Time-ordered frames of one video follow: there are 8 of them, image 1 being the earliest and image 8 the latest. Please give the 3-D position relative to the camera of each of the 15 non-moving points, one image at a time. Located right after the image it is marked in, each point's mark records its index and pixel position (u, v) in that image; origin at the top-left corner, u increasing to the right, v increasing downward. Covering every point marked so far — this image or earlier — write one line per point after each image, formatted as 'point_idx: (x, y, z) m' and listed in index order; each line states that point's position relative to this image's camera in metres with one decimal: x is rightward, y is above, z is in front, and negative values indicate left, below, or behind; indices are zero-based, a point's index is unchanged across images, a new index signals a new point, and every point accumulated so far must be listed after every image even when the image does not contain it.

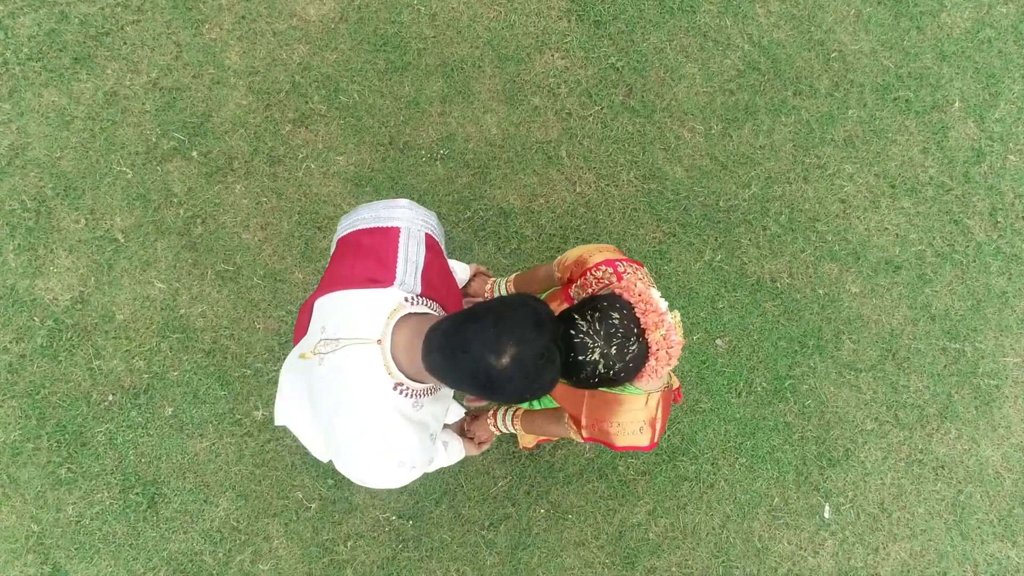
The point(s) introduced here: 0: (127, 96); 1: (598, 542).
0: (-1.4, +0.7, +2.7) m
1: (+0.3, -0.9, +2.5) m
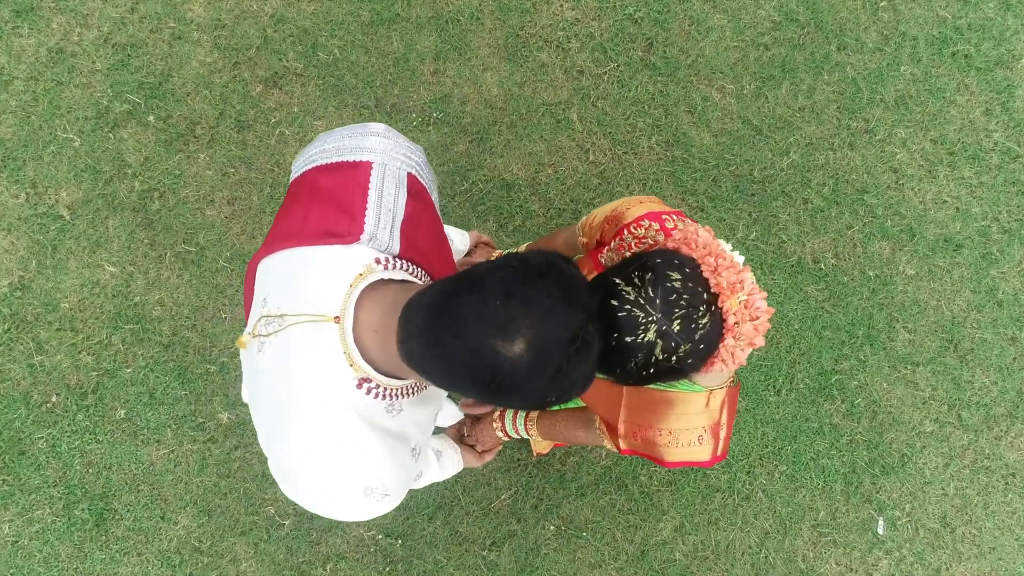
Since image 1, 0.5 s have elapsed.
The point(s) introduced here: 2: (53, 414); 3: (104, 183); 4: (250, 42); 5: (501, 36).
0: (-1.4, +0.7, +2.4) m
1: (+0.3, -0.8, +2.2) m
2: (-1.4, -0.4, +2.2) m
3: (-1.3, +0.3, +2.3) m
4: (-0.8, +0.8, +2.4) m
5: (0.0, +0.8, +2.4) m
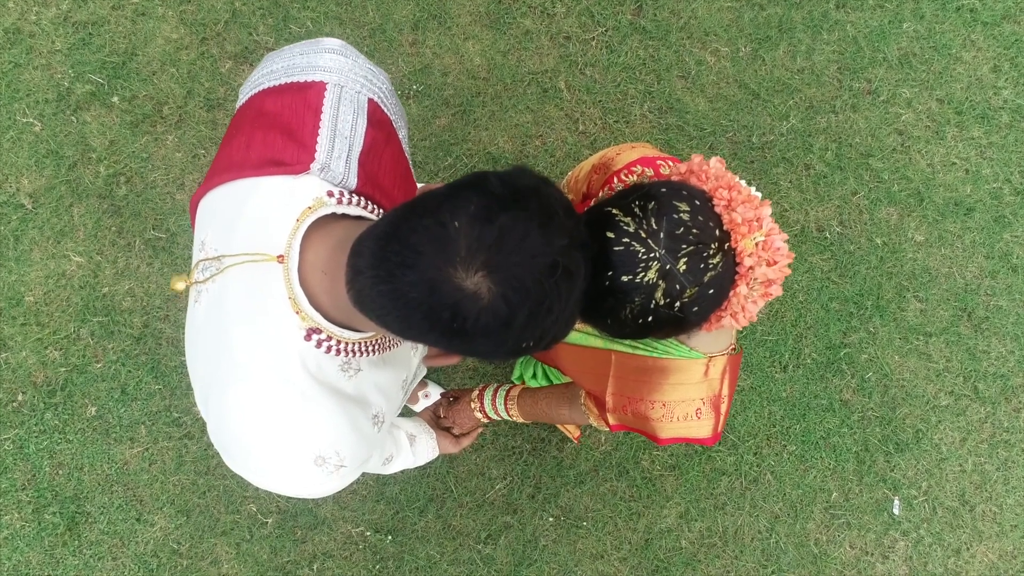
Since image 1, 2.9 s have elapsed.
0: (-1.4, +0.8, +2.3) m
1: (+0.3, -0.7, +2.1) m
2: (-1.4, -0.4, +2.1) m
3: (-1.3, +0.4, +2.2) m
4: (-0.9, +0.8, +2.3) m
5: (-0.1, +0.9, +2.3) m
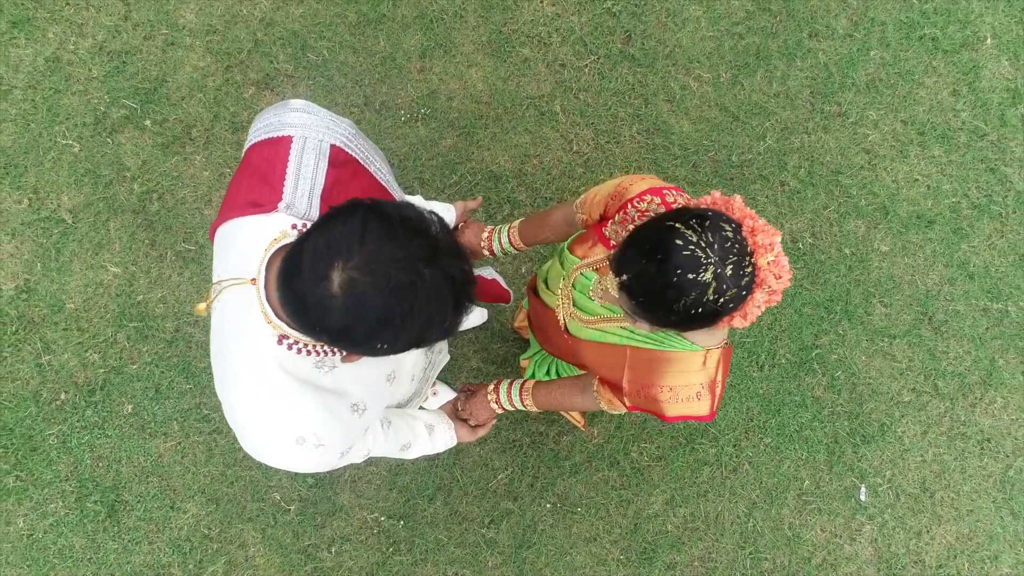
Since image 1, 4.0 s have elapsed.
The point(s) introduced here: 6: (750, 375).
0: (-1.4, +0.7, +2.5) m
1: (+0.3, -0.8, +2.3) m
2: (-1.4, -0.4, +2.3) m
3: (-1.3, +0.3, +2.4) m
4: (-0.9, +0.8, +2.5) m
5: (-0.1, +0.8, +2.5) m
6: (+0.7, -0.3, +2.3) m
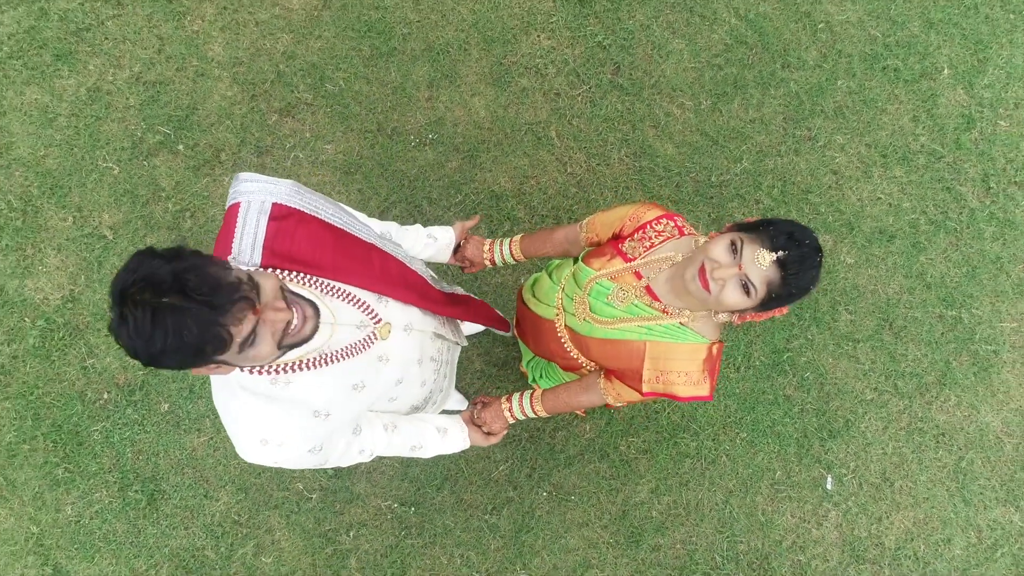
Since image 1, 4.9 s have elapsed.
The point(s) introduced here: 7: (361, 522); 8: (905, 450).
0: (-1.5, +0.7, +2.7) m
1: (+0.3, -0.8, +2.5) m
2: (-1.4, -0.4, +2.6) m
3: (-1.3, +0.3, +2.7) m
4: (-0.9, +0.8, +2.7) m
5: (-0.1, +0.8, +2.7) m
6: (+0.7, -0.3, +2.6) m
7: (-0.5, -0.8, +2.5) m
8: (+1.3, -0.6, +2.6) m
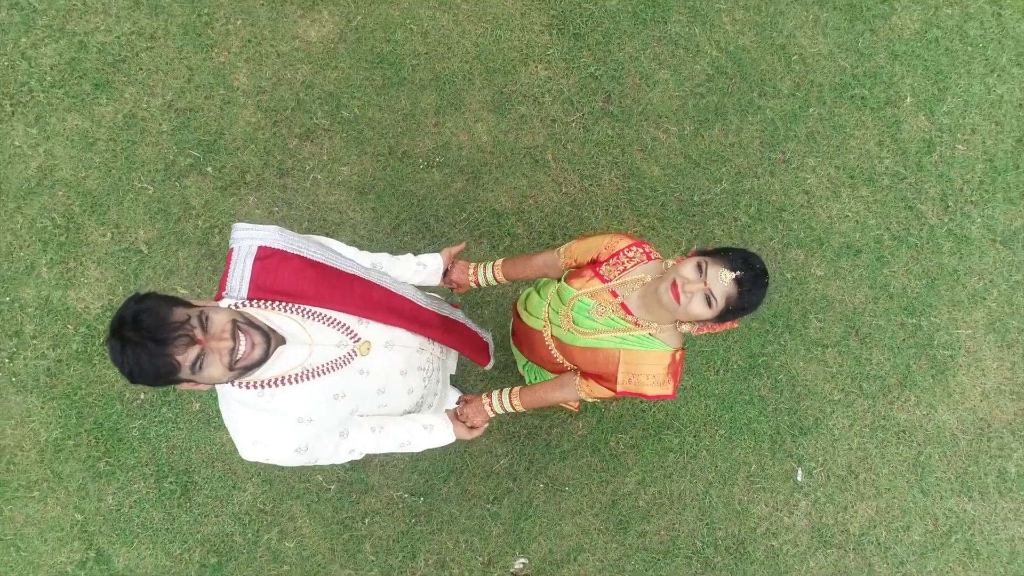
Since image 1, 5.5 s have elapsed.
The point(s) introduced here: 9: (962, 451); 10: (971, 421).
0: (-1.5, +0.7, +3.0) m
1: (+0.3, -0.8, +2.8) m
2: (-1.4, -0.5, +2.8) m
3: (-1.3, +0.3, +2.9) m
4: (-0.9, +0.7, +3.0) m
5: (-0.1, +0.8, +3.0) m
6: (+0.7, -0.3, +2.8) m
7: (-0.5, -0.8, +2.8) m
8: (+1.3, -0.6, +2.8) m
9: (+1.7, -0.6, +2.8) m
10: (+1.7, -0.5, +2.8) m
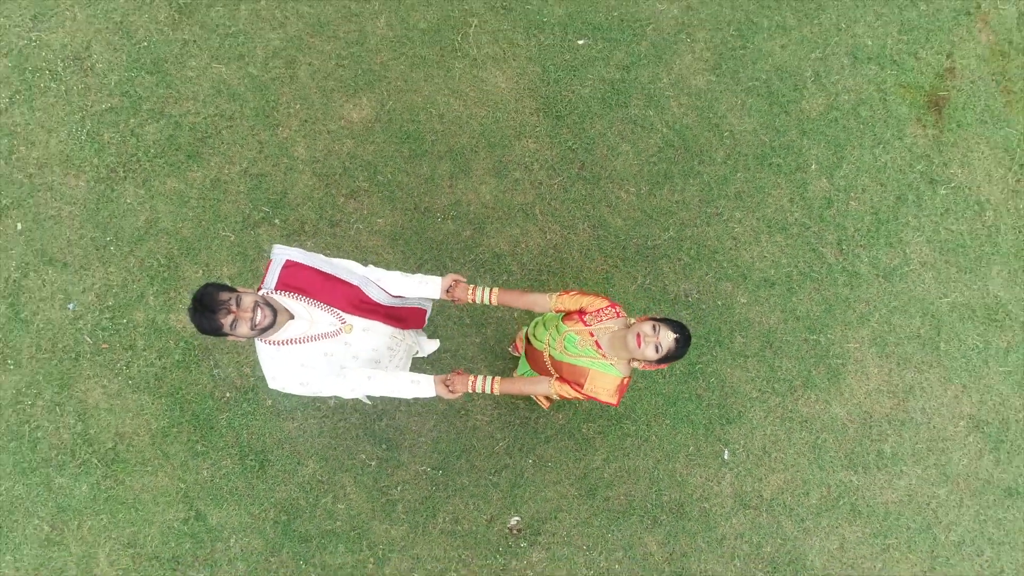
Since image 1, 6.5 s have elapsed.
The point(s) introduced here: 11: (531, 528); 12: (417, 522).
0: (-1.5, +0.6, +3.9) m
1: (+0.3, -0.9, +3.7) m
2: (-1.4, -0.6, +3.7) m
3: (-1.3, +0.1, +3.8) m
4: (-0.9, +0.6, +3.9) m
5: (-0.1, +0.6, +3.9) m
6: (+0.7, -0.5, +3.7) m
7: (-0.5, -0.9, +3.7) m
8: (+1.3, -0.7, +3.7) m
9: (+1.7, -0.7, +3.7) m
10: (+1.7, -0.6, +3.7) m
11: (+0.1, -1.2, +3.6) m
12: (-0.5, -1.1, +3.7) m
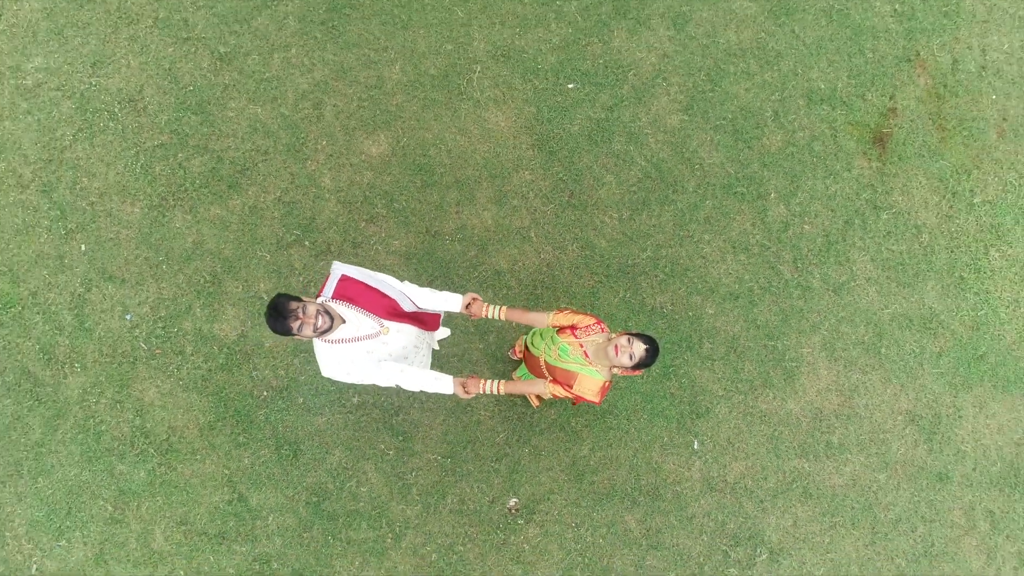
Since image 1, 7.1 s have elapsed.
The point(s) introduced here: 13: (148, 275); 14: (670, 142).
0: (-1.5, +0.5, +4.4) m
1: (+0.3, -1.0, +4.3) m
2: (-1.4, -0.7, +4.3) m
3: (-1.3, +0.1, +4.4) m
4: (-0.9, +0.5, +4.5) m
5: (-0.1, +0.6, +4.5) m
6: (+0.7, -0.5, +4.3) m
7: (-0.5, -1.0, +4.3) m
8: (+1.3, -0.8, +4.3) m
9: (+1.7, -0.8, +4.3) m
10: (+1.7, -0.7, +4.3) m
11: (+0.1, -1.2, +4.2) m
12: (-0.5, -1.2, +4.2) m
13: (-2.1, +0.1, +4.4) m
14: (+0.9, +0.9, +4.5) m
